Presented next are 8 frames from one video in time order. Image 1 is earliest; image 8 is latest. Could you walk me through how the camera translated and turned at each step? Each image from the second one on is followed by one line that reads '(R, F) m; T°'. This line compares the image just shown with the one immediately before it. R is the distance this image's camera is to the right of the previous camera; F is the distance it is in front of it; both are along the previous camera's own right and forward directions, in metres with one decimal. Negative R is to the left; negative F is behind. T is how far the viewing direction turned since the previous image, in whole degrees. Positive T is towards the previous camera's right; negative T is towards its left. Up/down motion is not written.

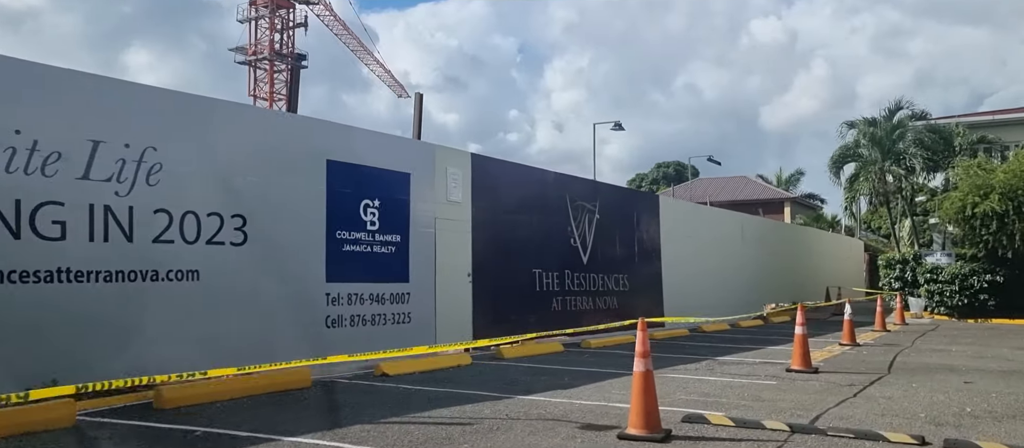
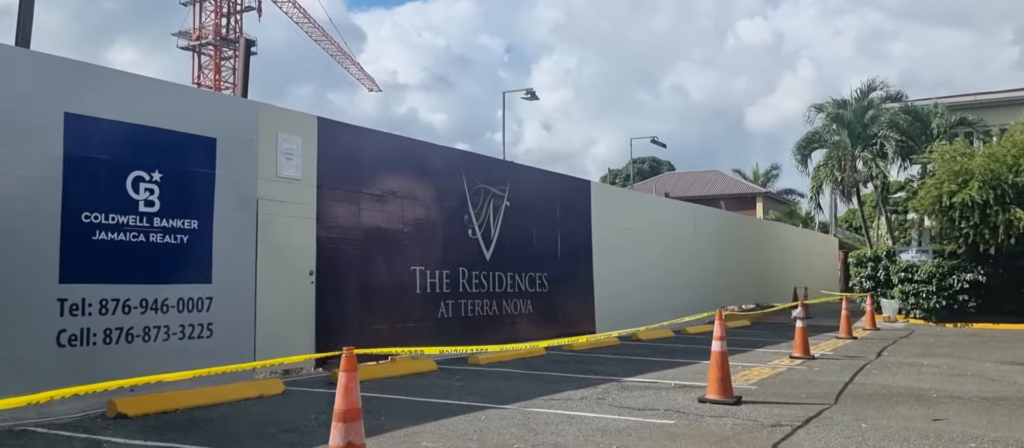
(+1.6, +2.8) m; +1°
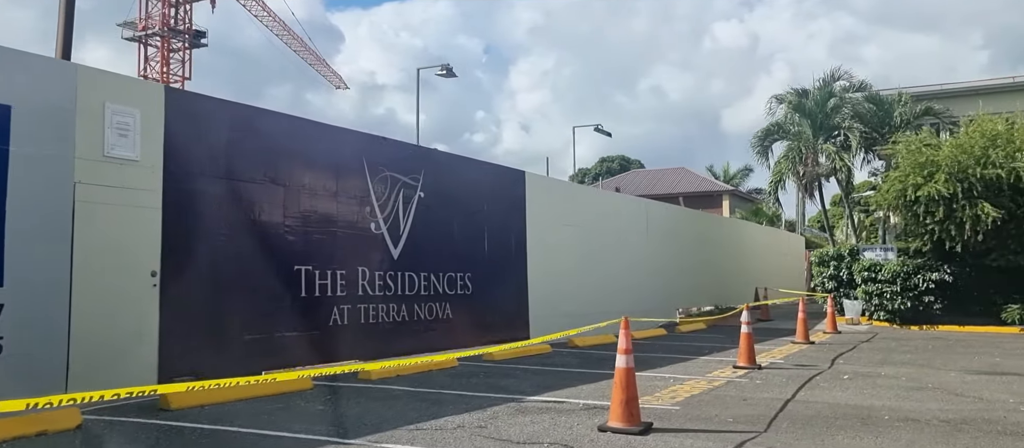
(+1.0, +1.6) m; +2°
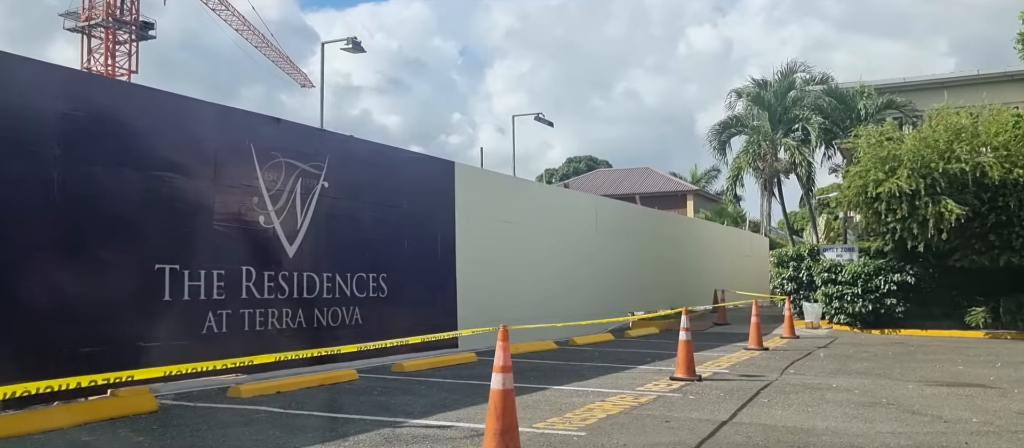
(+0.8, +1.4) m; +2°
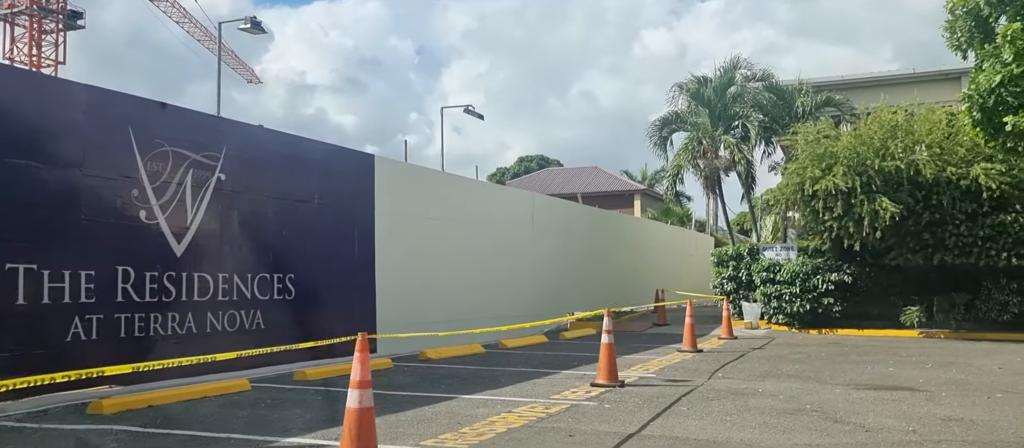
(+0.6, +0.7) m; +3°
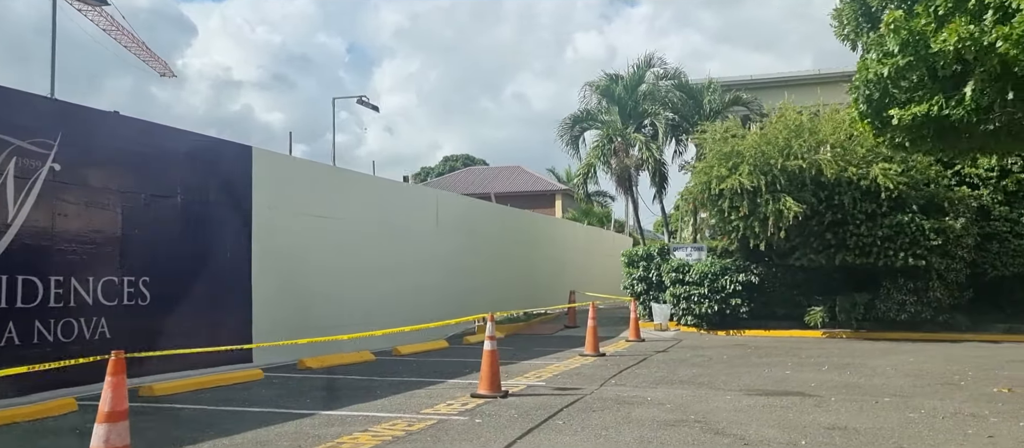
(+0.7, +0.7) m; +5°
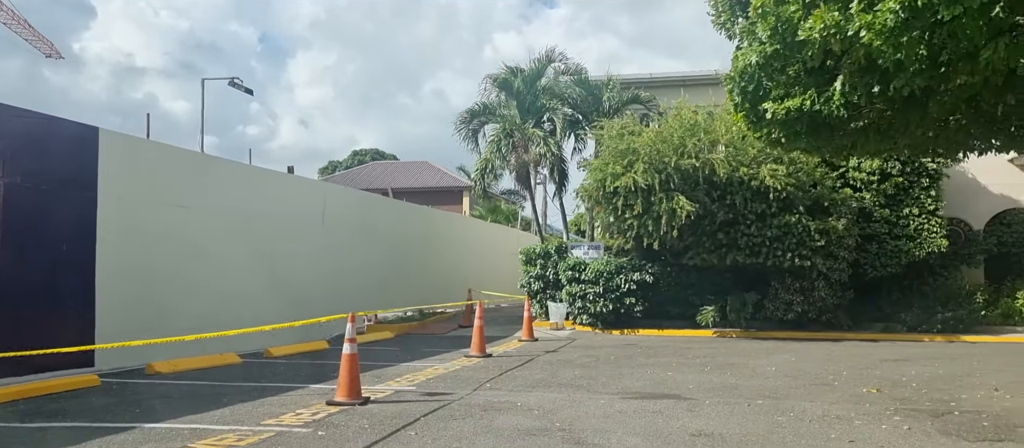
(+0.6, +0.6) m; +6°
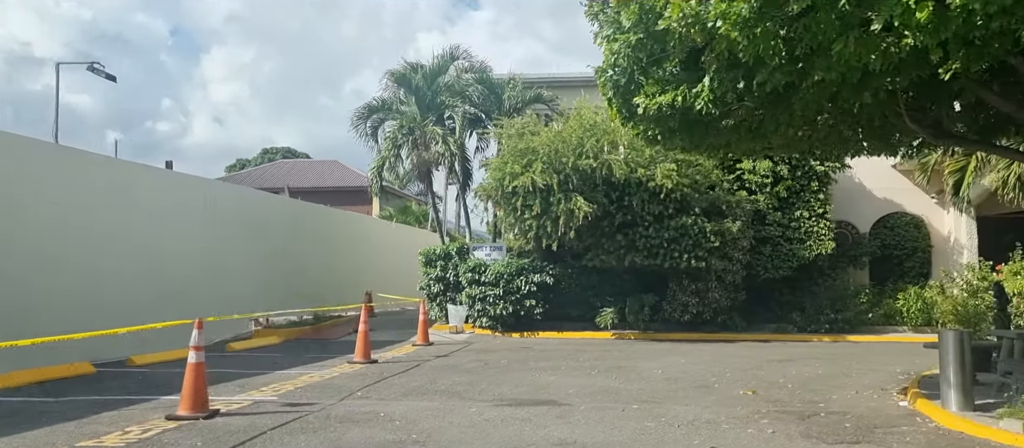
(+0.6, +0.5) m; +5°
